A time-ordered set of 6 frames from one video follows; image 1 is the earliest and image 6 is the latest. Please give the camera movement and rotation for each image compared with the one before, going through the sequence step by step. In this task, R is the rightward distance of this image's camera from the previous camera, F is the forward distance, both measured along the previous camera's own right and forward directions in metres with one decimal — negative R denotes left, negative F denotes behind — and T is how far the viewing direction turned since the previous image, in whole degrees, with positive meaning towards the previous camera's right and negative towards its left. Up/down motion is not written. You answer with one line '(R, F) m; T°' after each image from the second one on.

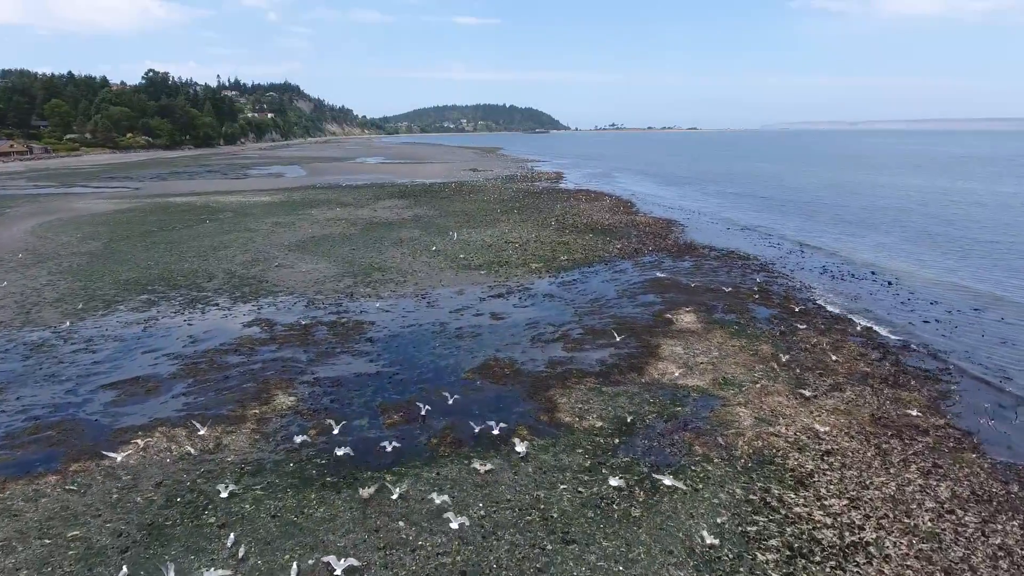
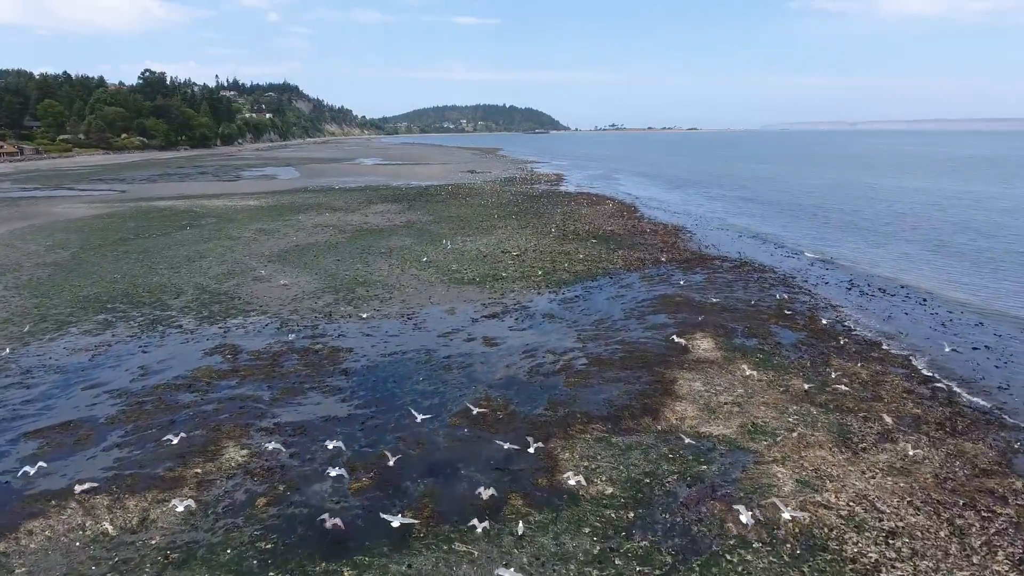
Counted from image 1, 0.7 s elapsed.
(+0.1, +1.7) m; 0°
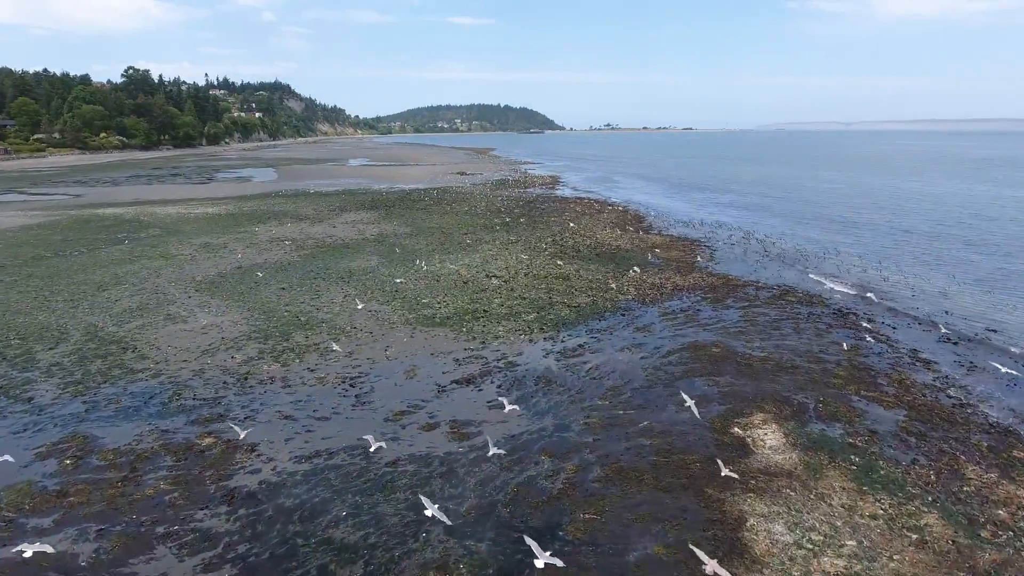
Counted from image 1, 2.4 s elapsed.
(+0.2, +4.3) m; 0°
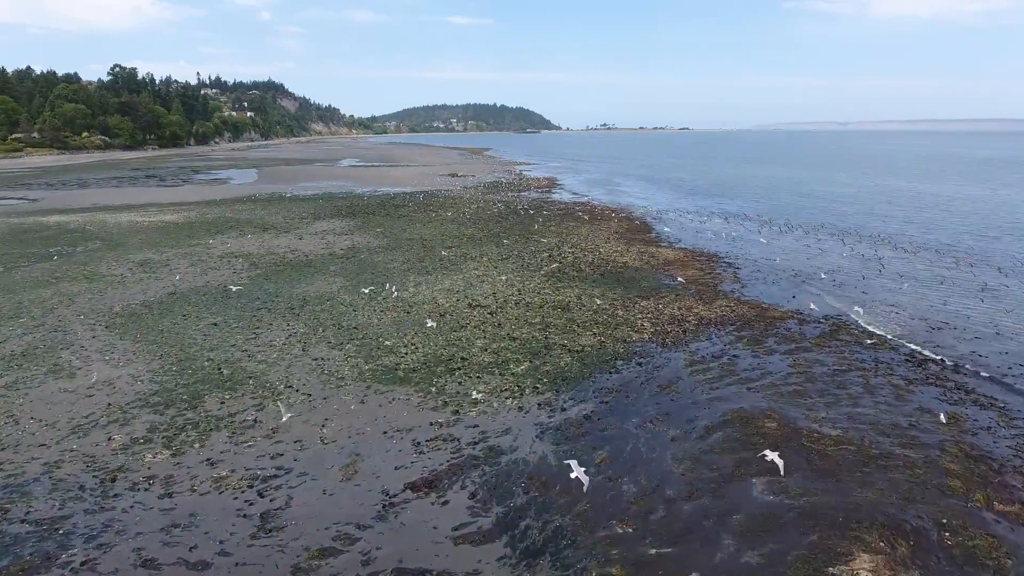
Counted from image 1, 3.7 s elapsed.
(+0.2, +3.5) m; 0°
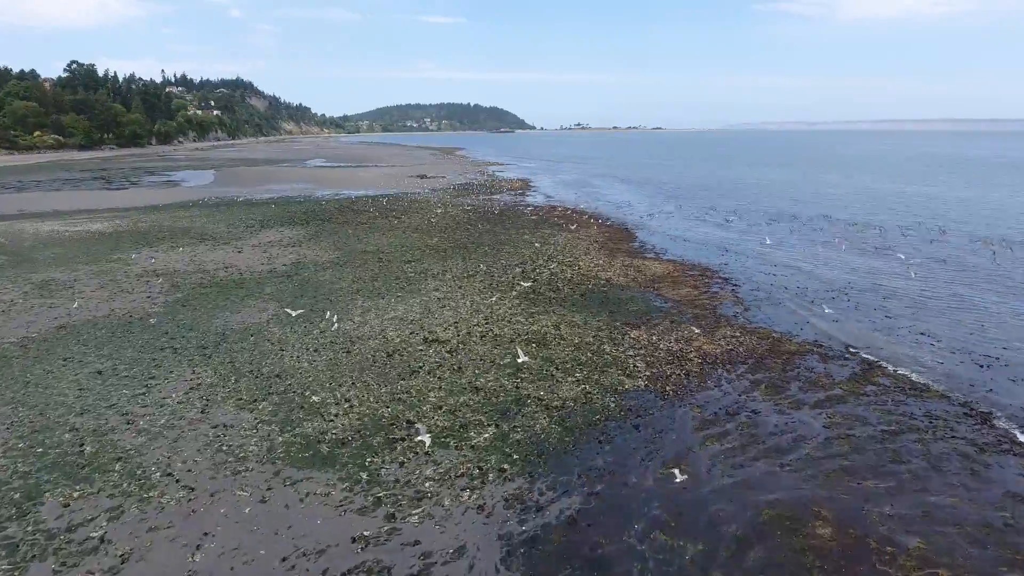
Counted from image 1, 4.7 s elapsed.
(+0.2, +2.8) m; +2°
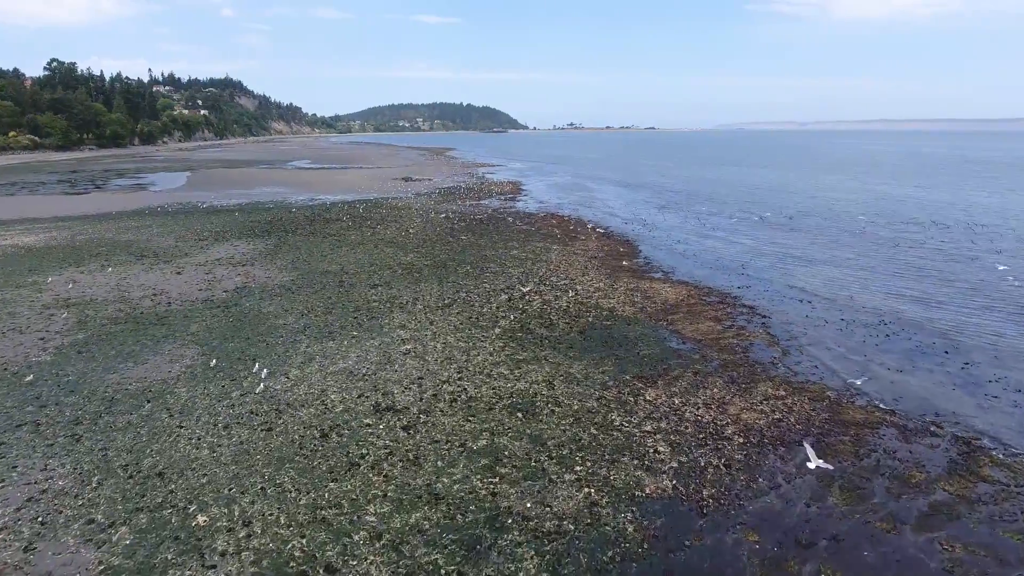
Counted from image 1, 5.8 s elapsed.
(+0.2, +3.2) m; +1°
